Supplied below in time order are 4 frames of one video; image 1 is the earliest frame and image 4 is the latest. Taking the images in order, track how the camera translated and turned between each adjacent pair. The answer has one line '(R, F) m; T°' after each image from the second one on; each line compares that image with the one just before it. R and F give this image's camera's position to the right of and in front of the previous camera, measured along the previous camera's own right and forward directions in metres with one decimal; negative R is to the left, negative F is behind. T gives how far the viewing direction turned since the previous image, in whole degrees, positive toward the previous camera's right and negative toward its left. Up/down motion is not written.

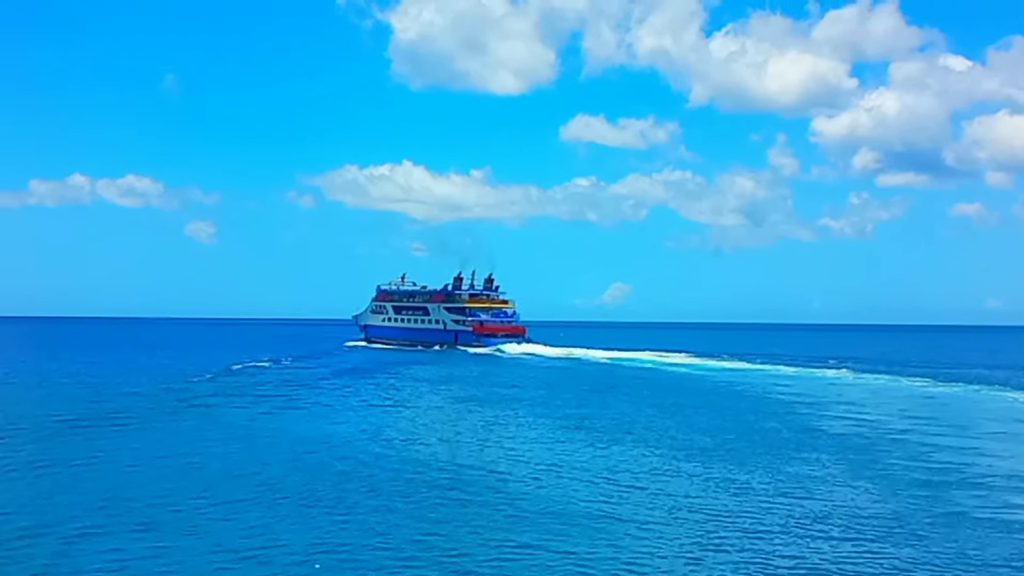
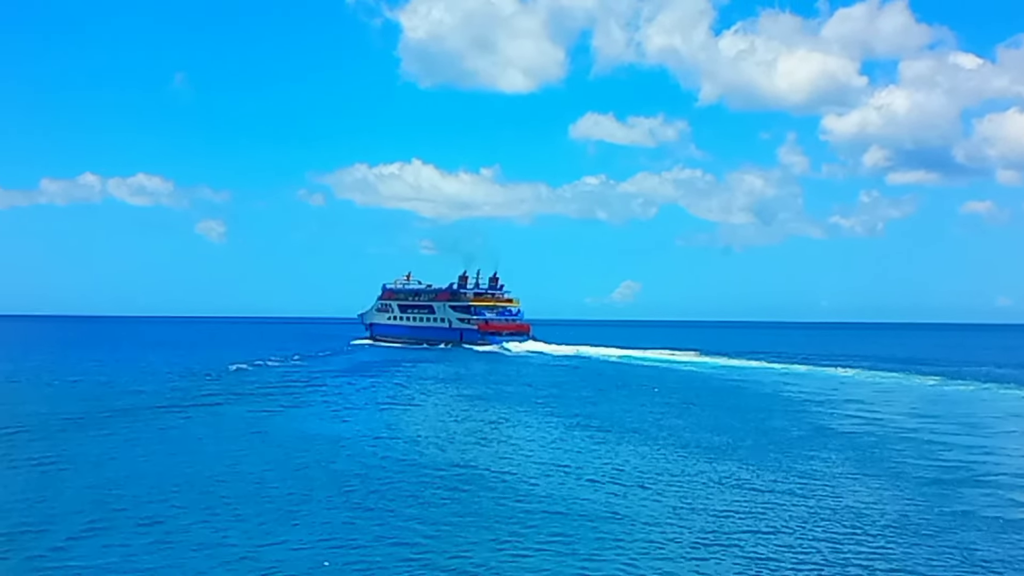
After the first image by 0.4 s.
(+0.1, +5.6) m; 0°
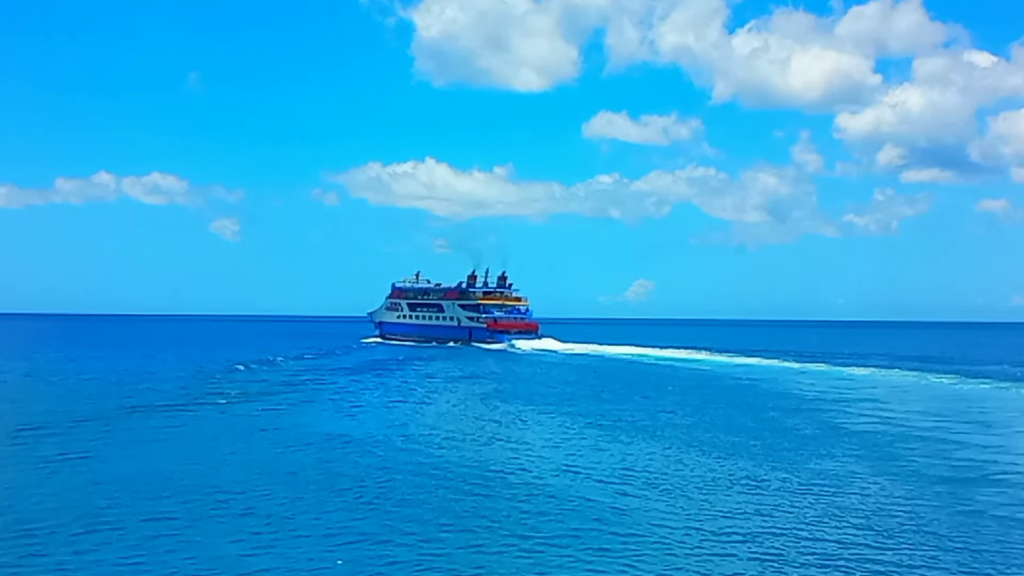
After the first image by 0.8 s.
(+0.3, -7.2) m; -1°
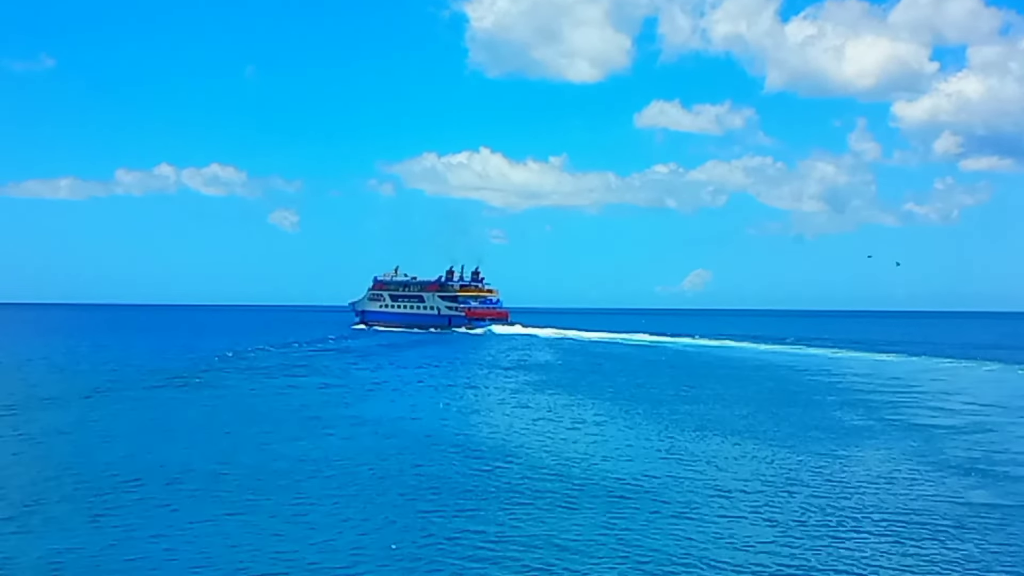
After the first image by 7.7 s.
(0.0, +0.4) m; -2°
